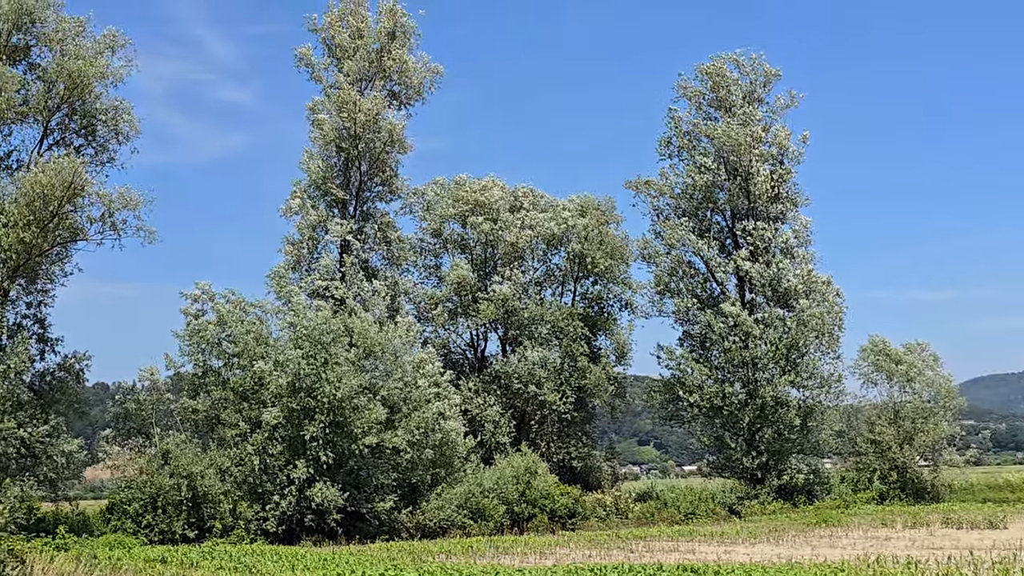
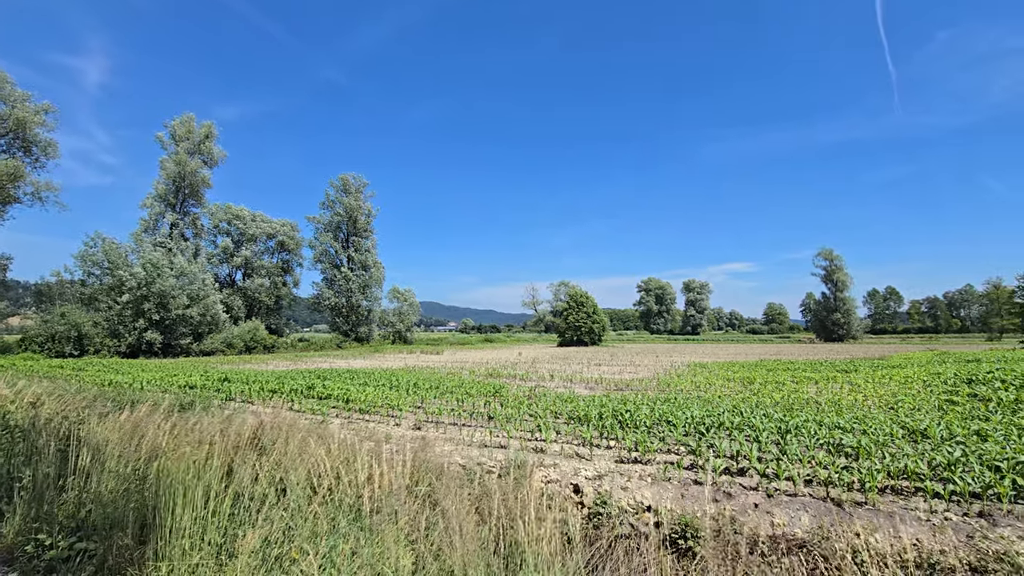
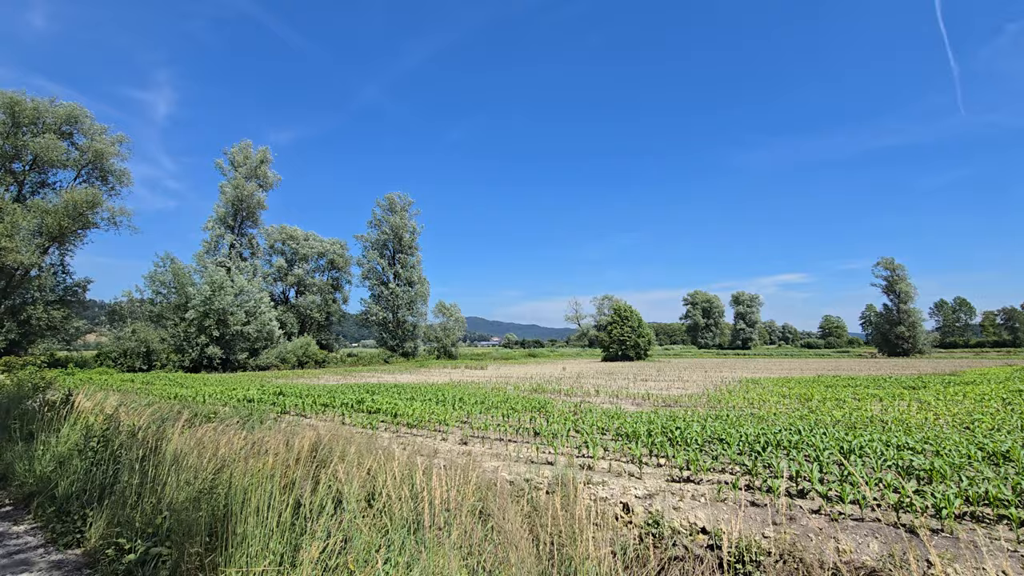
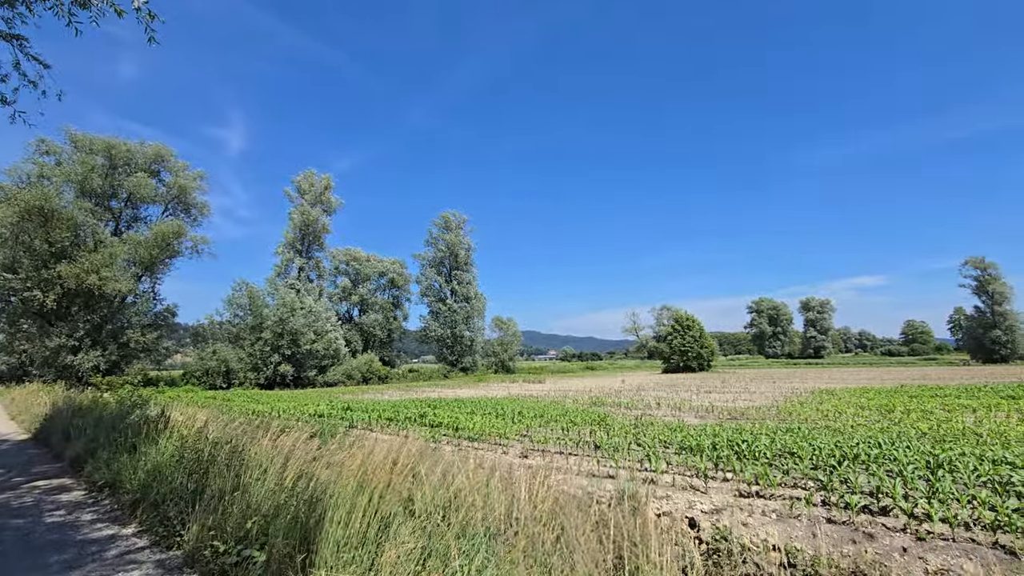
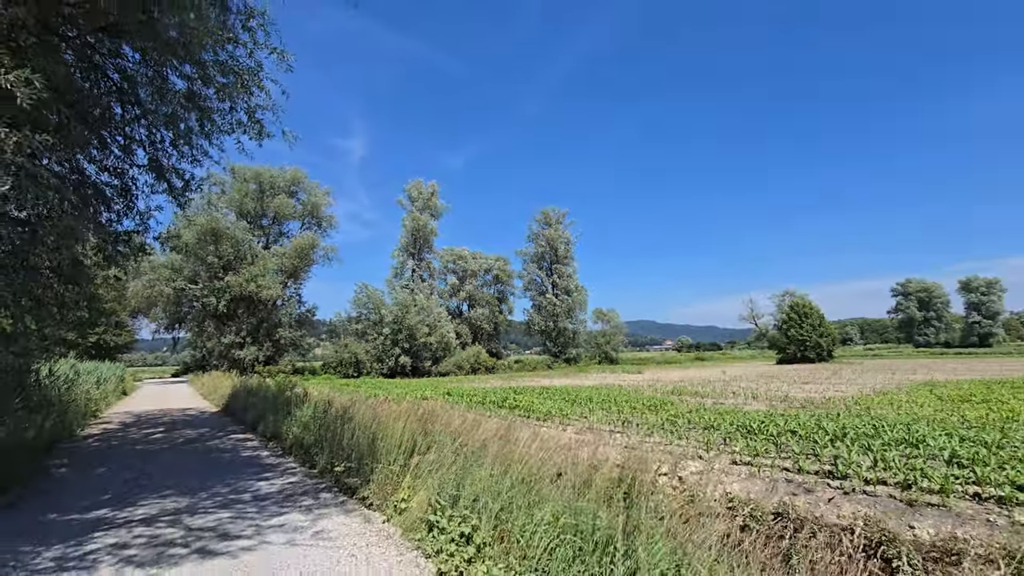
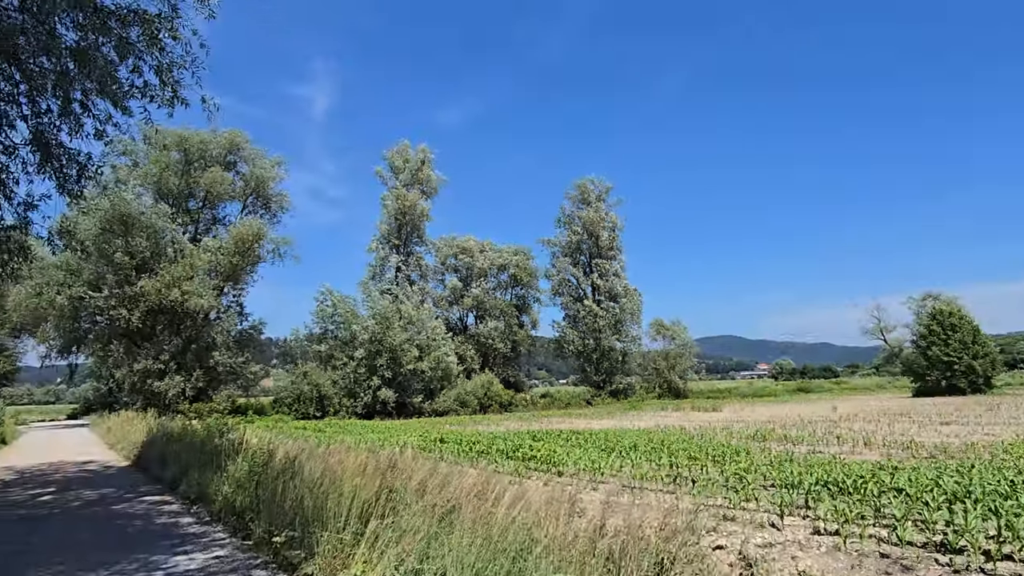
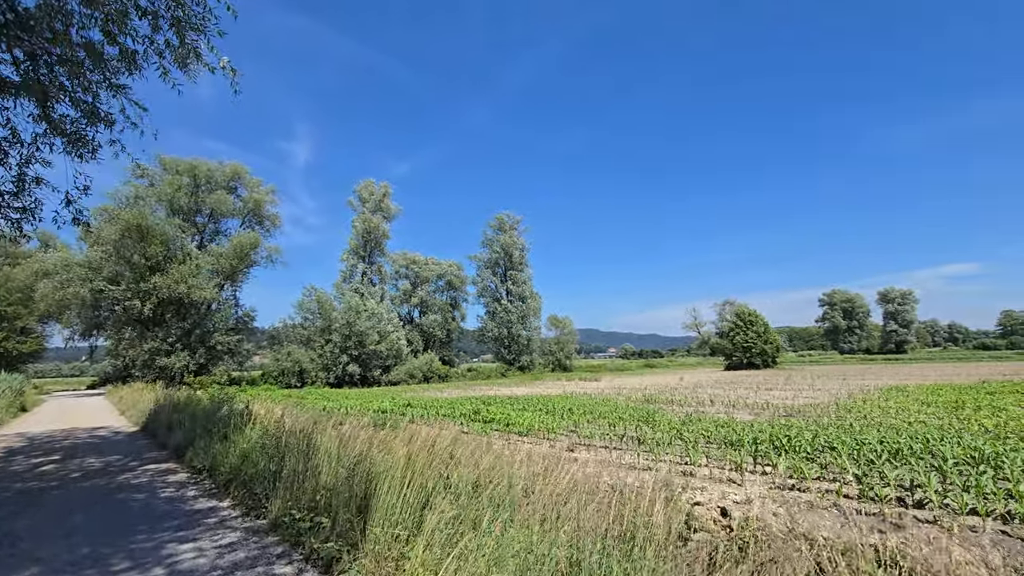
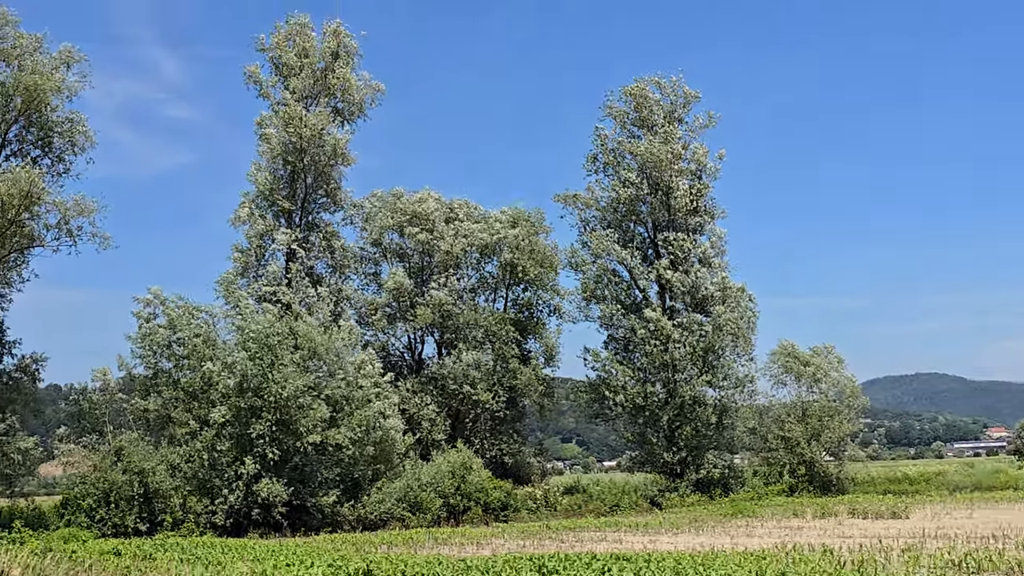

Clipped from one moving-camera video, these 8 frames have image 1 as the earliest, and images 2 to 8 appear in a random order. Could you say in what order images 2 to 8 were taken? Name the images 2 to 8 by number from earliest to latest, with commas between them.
8, 6, 5, 7, 4, 3, 2
